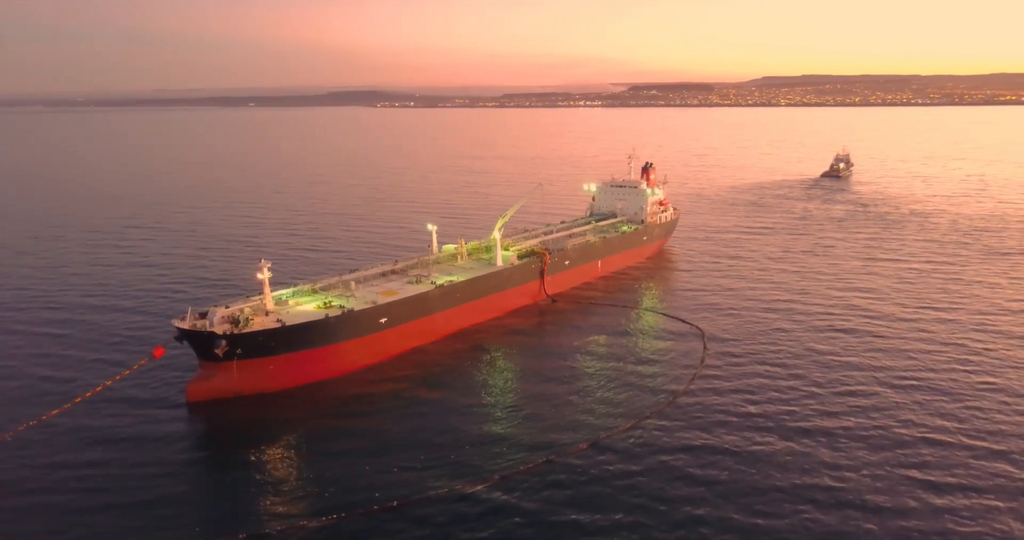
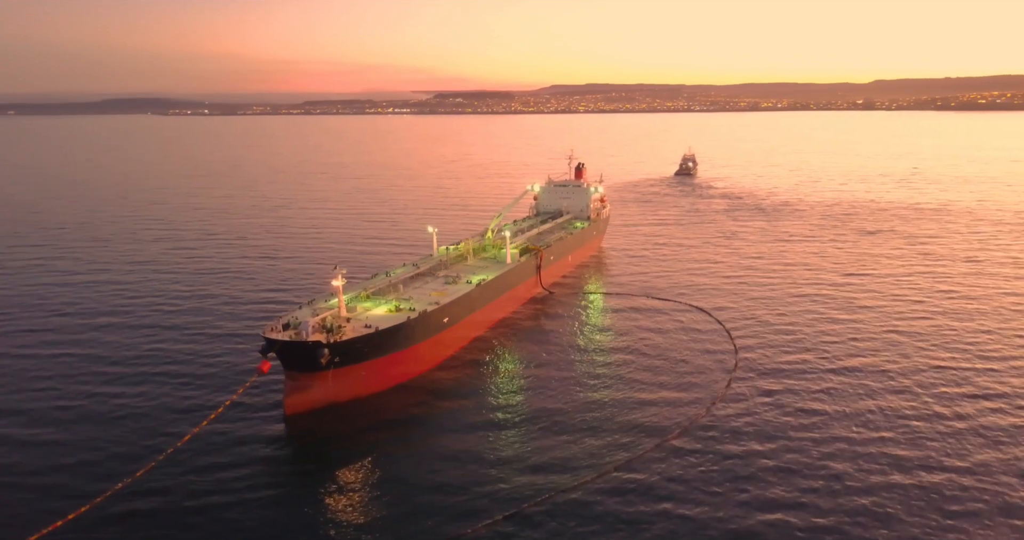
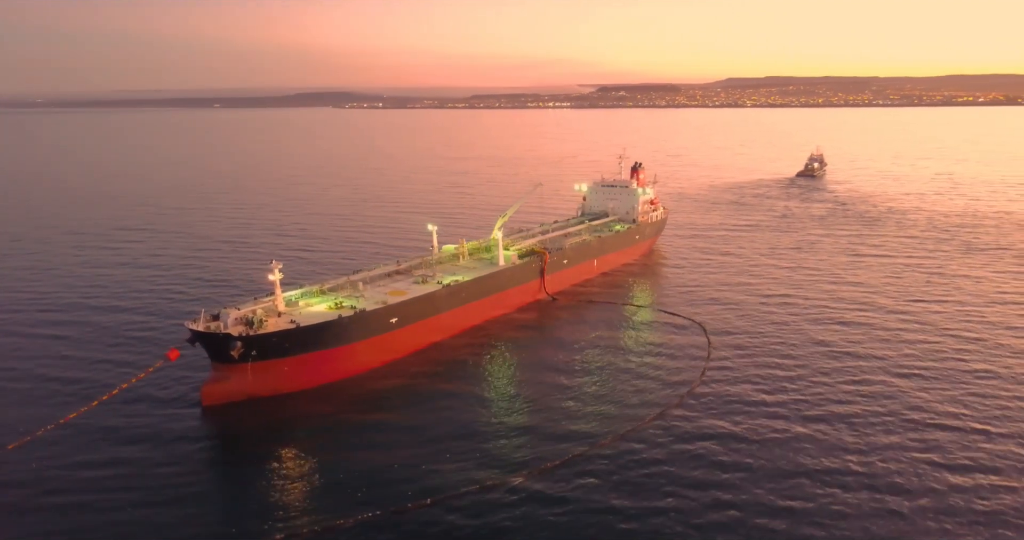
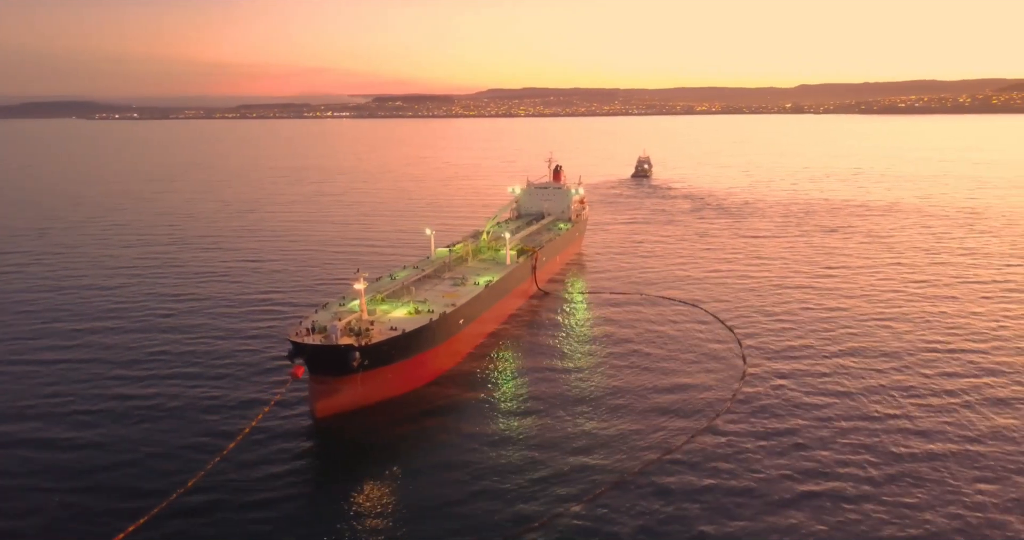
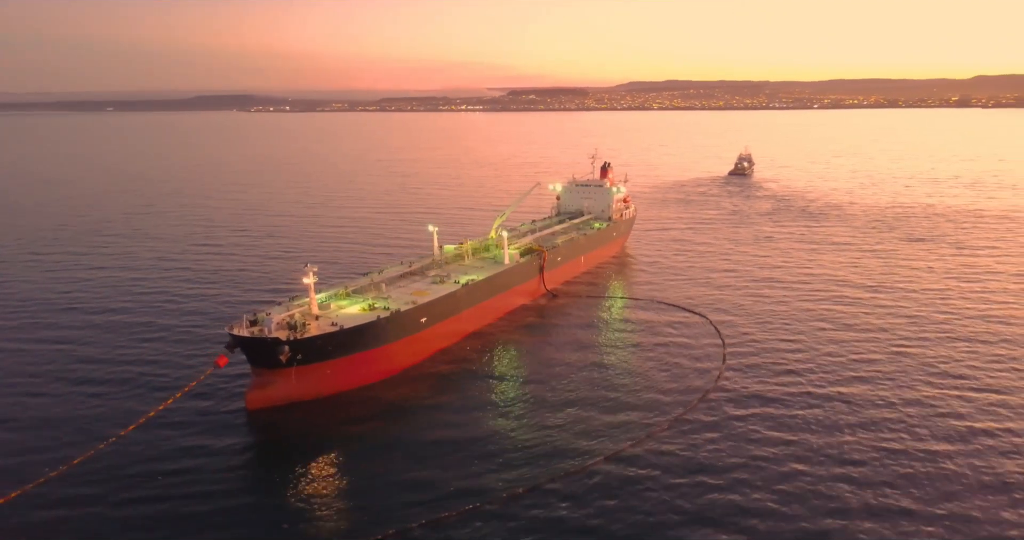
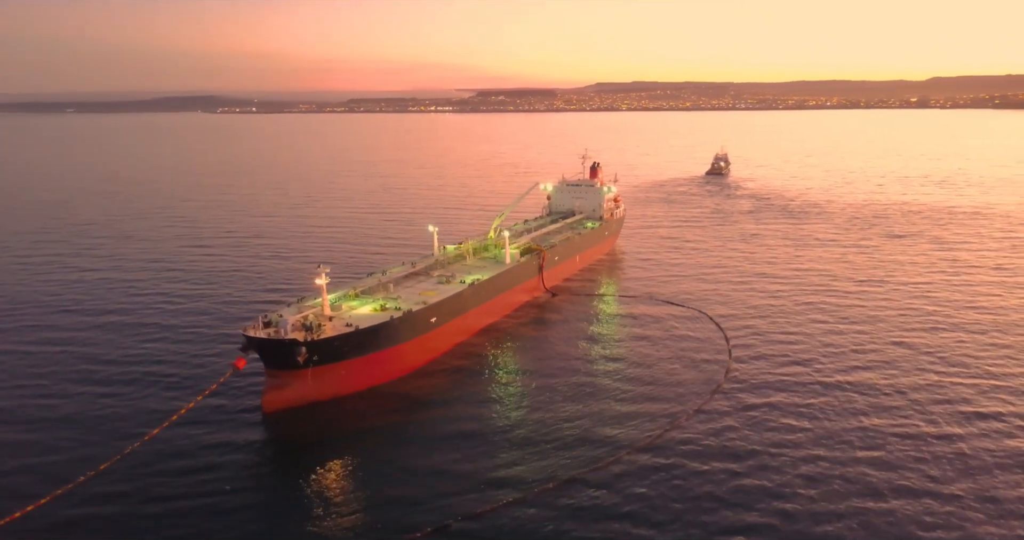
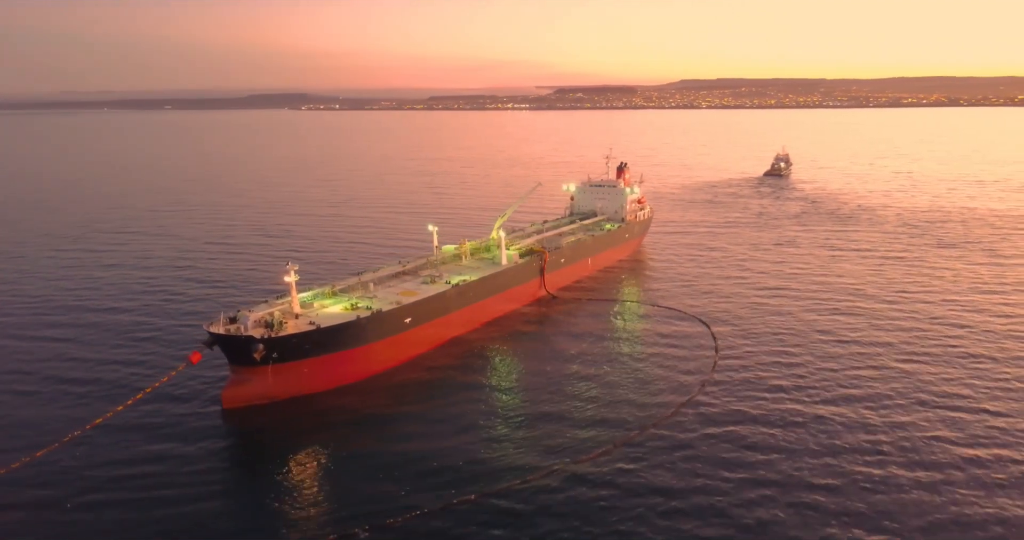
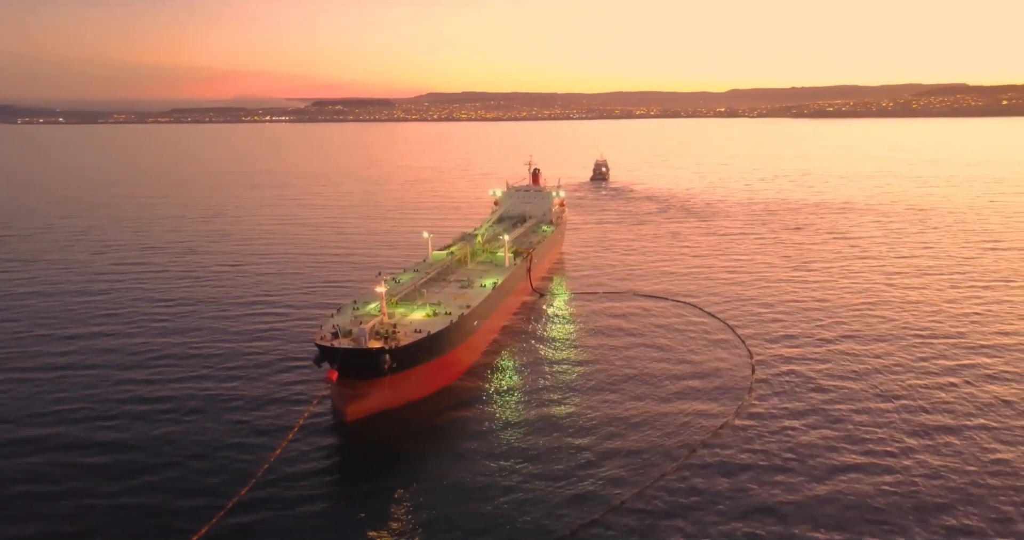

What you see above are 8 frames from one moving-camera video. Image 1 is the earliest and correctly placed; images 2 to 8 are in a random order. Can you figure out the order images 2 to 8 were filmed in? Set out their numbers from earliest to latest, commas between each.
3, 7, 5, 6, 2, 4, 8
